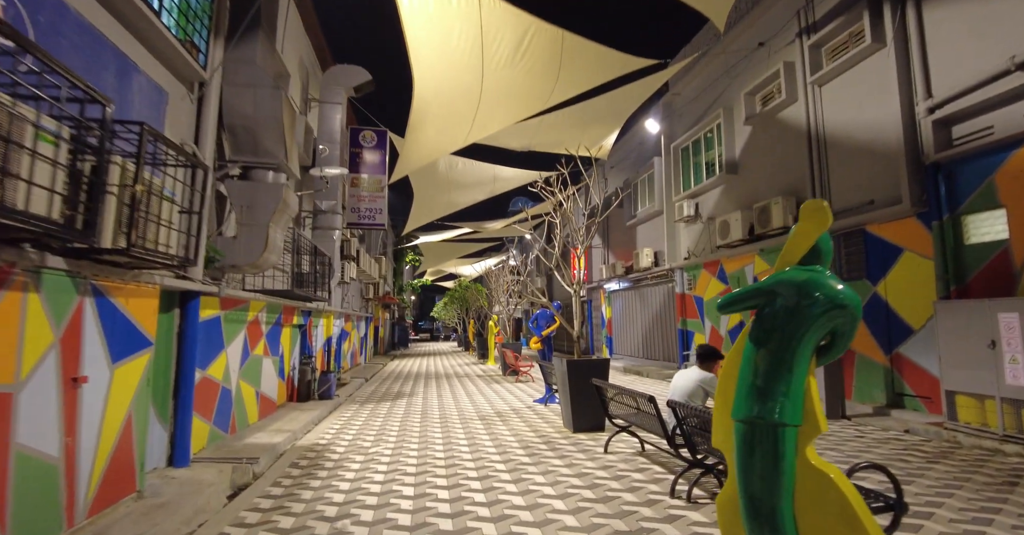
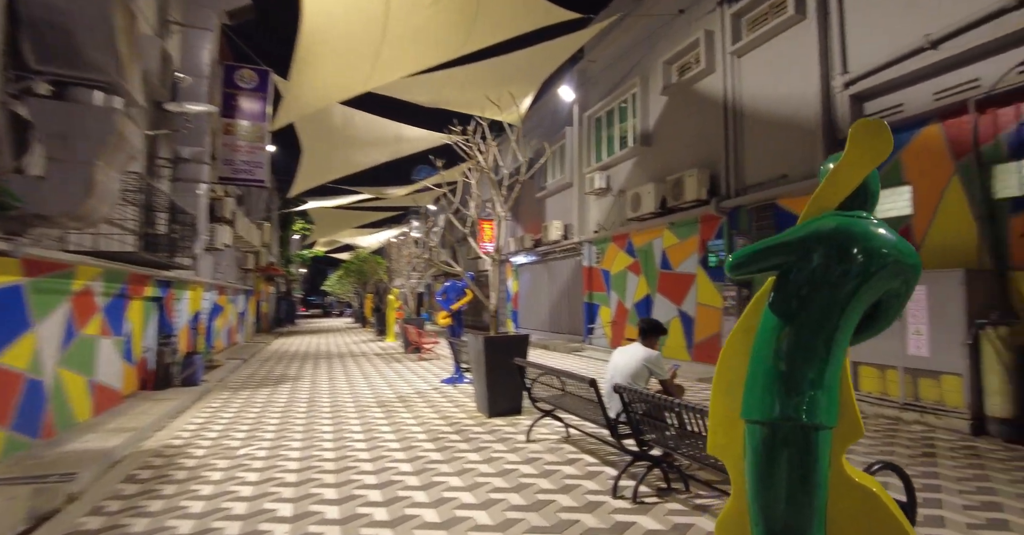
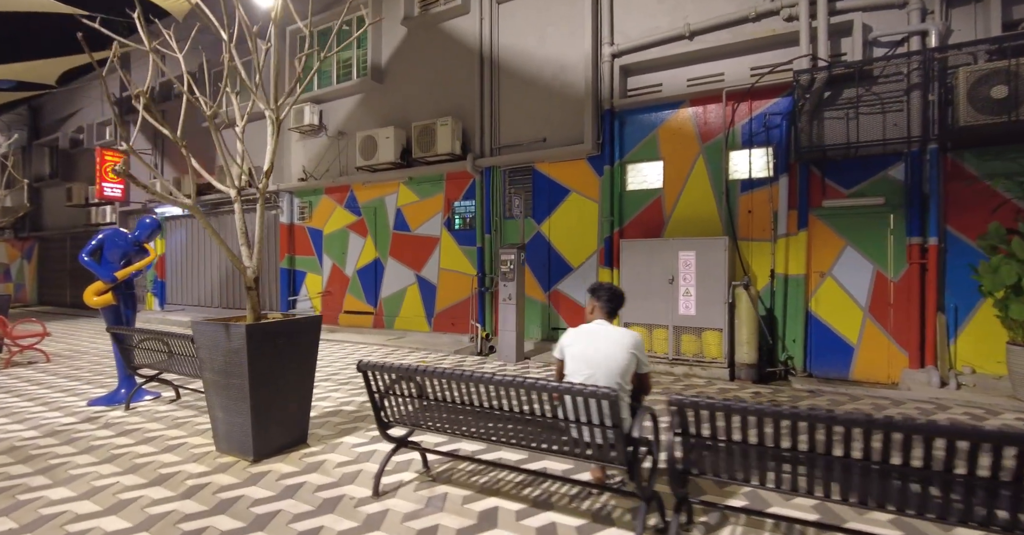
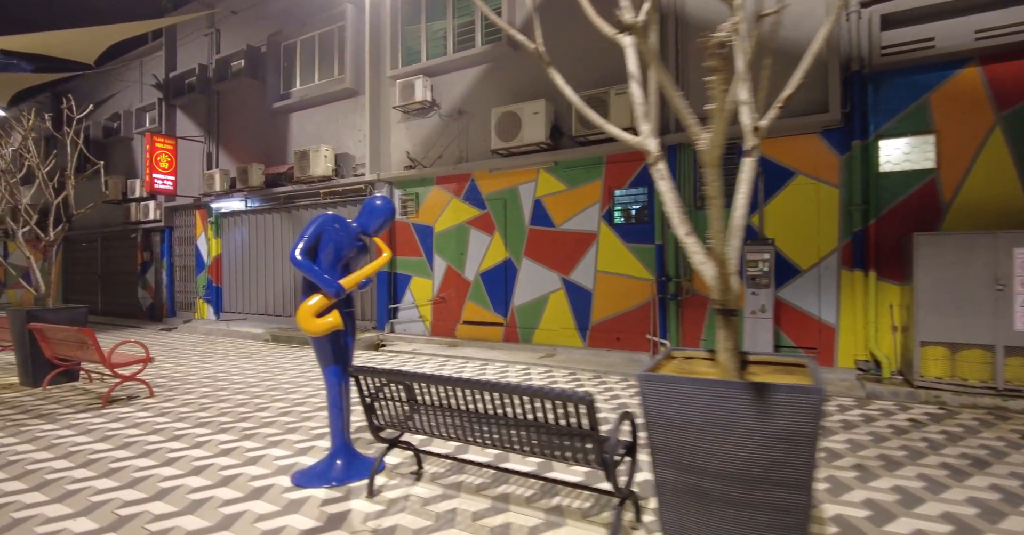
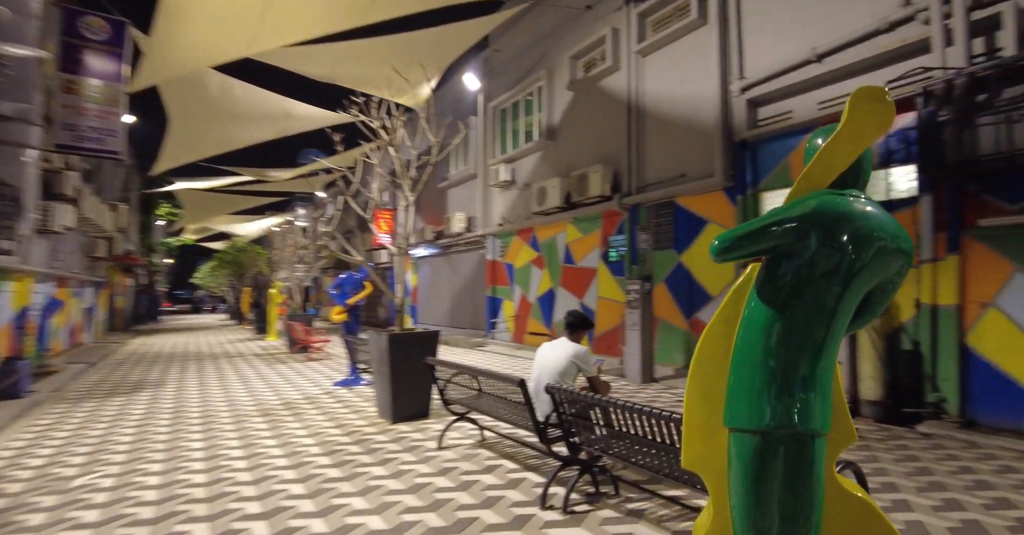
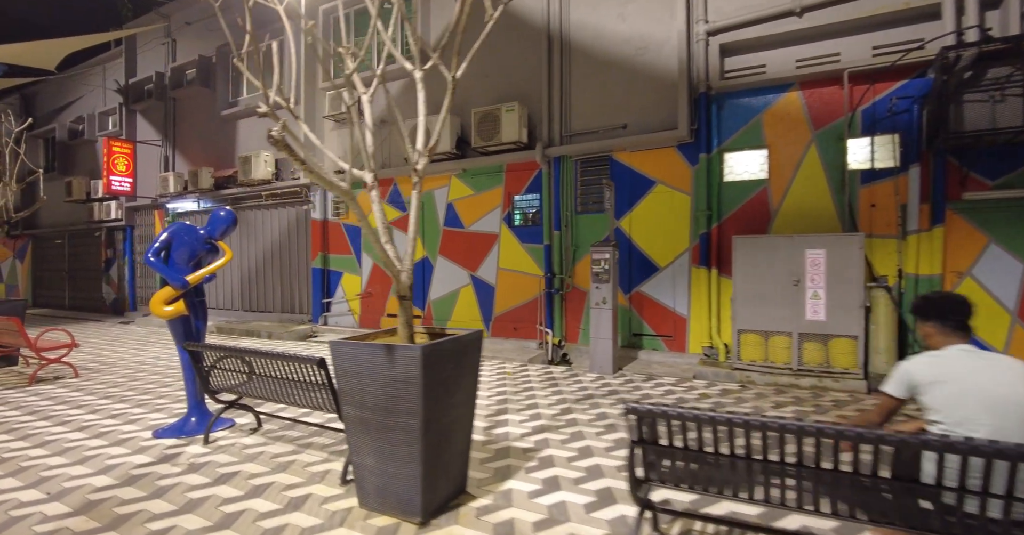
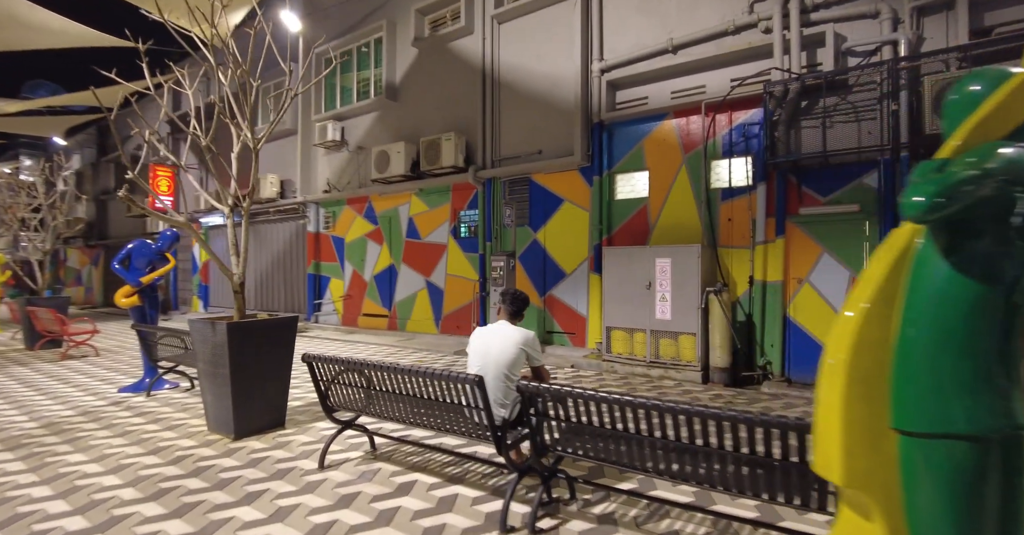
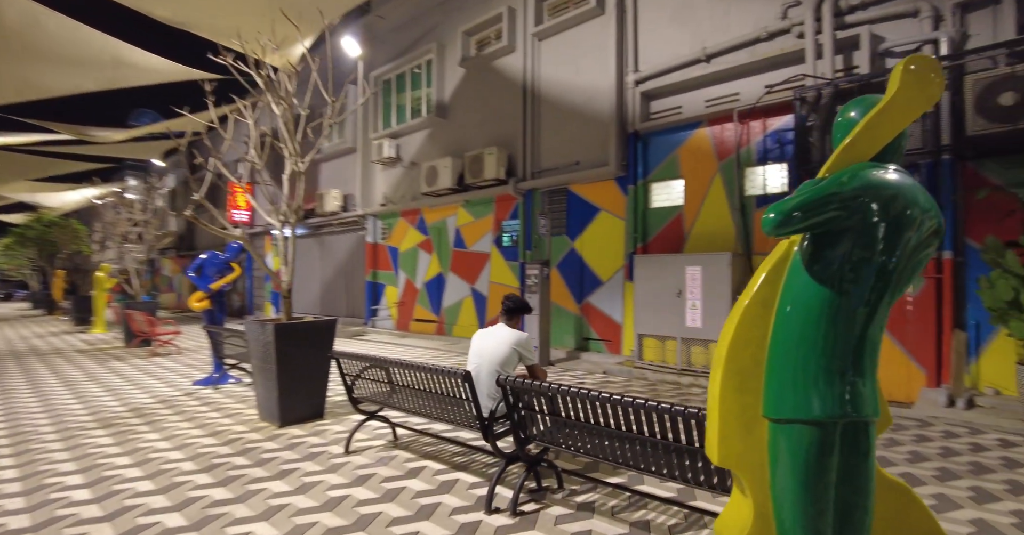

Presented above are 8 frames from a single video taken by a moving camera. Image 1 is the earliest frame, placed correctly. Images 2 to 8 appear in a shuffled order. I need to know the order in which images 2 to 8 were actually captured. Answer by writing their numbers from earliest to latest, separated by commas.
2, 5, 8, 7, 3, 6, 4
